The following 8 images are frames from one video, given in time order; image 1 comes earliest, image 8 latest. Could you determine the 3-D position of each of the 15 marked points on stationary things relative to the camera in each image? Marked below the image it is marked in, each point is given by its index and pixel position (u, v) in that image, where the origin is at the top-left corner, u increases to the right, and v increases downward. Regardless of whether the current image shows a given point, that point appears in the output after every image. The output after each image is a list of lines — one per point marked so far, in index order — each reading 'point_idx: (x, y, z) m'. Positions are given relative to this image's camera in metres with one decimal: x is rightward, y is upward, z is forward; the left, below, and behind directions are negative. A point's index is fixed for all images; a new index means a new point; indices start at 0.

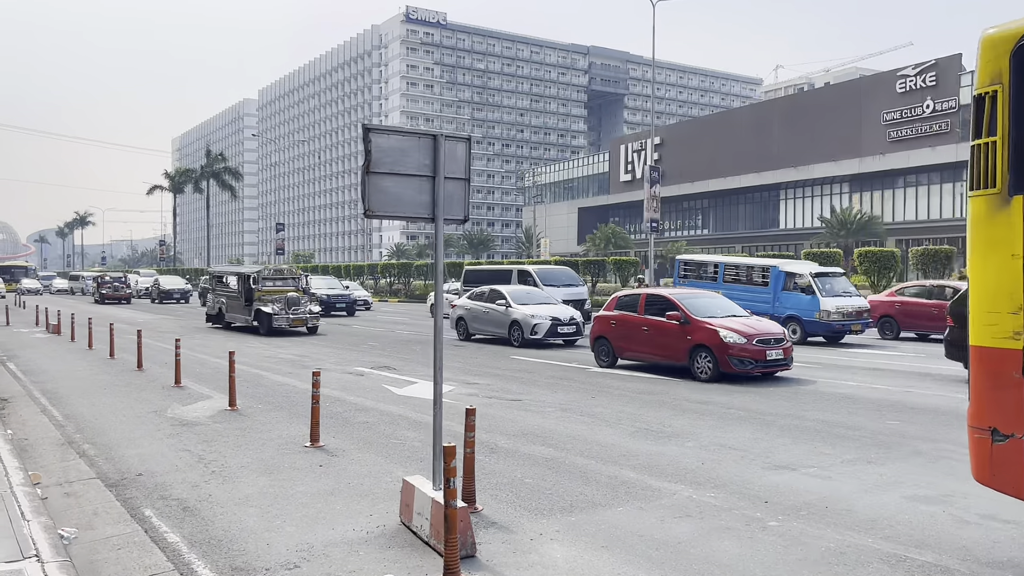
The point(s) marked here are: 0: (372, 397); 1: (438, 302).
0: (-1.9, -1.5, +11.7) m
1: (-0.5, -0.1, +5.4) m
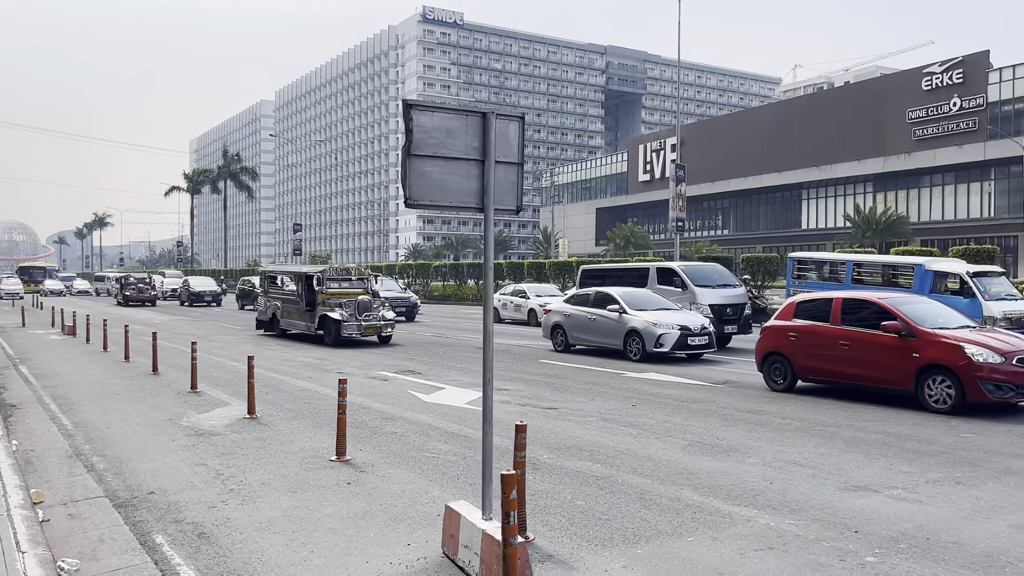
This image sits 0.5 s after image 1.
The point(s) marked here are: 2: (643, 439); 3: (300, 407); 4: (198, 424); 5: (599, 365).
0: (-1.5, -1.5, +11.1) m
1: (-0.1, -0.1, +4.7) m
2: (+1.3, -1.5, +8.5) m
3: (-2.7, -1.5, +10.8) m
4: (-3.6, -1.6, +9.7) m
5: (+1.6, -1.4, +15.2) m
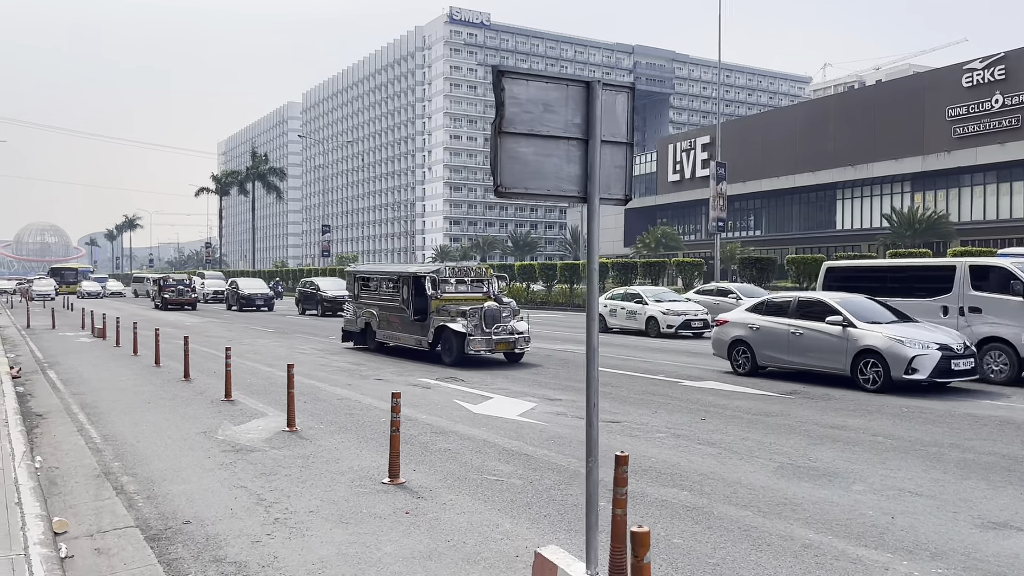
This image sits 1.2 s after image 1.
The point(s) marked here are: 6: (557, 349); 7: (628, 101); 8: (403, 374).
0: (-0.8, -1.6, +10.3) m
1: (+0.4, -0.1, +3.9) m
2: (+1.9, -1.5, +7.6) m
3: (-2.0, -1.6, +10.1) m
4: (-2.9, -1.6, +9.0) m
5: (+2.4, -1.4, +14.3) m
6: (+1.0, -1.4, +18.8) m
7: (+0.6, +0.9, +4.0) m
8: (-1.9, -1.5, +14.9) m
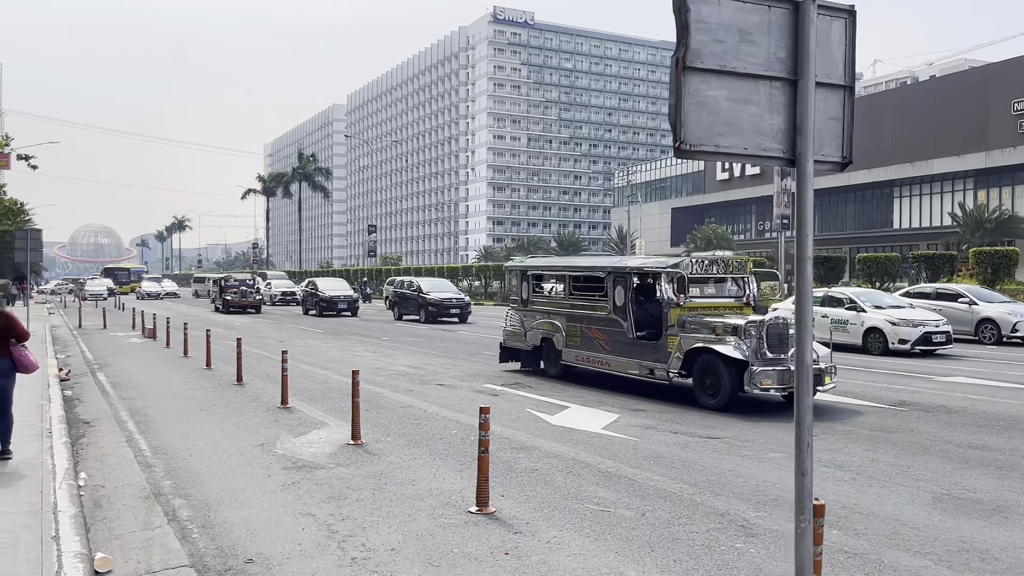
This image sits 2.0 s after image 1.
0: (+0.2, -1.5, +9.3) m
1: (+1.0, -0.1, +2.8) m
2: (+2.7, -1.5, +6.5) m
3: (-1.1, -1.6, +9.1) m
4: (-2.1, -1.6, +8.1) m
5: (+3.5, -1.4, +13.2) m
6: (+2.3, -1.4, +17.8) m
7: (+1.2, +0.9, +3.0) m
8: (-0.8, -1.5, +13.9) m
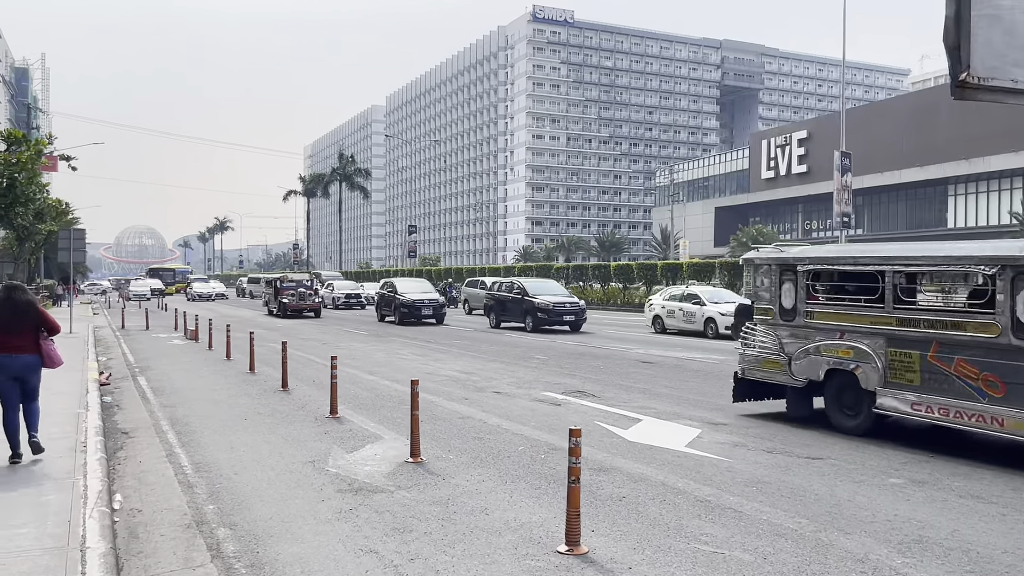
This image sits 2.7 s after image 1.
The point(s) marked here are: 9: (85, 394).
0: (+0.9, -1.6, +8.4) m
1: (+1.4, -0.1, +1.9) m
2: (+3.3, -1.6, +5.5) m
3: (-0.4, -1.6, +8.3) m
4: (-1.4, -1.6, +7.4) m
5: (+4.4, -1.5, +12.2) m
6: (+3.4, -1.4, +16.8) m
7: (+1.6, +0.9, +2.1) m
8: (+0.2, -1.5, +13.1) m
9: (-5.9, -1.5, +11.8) m
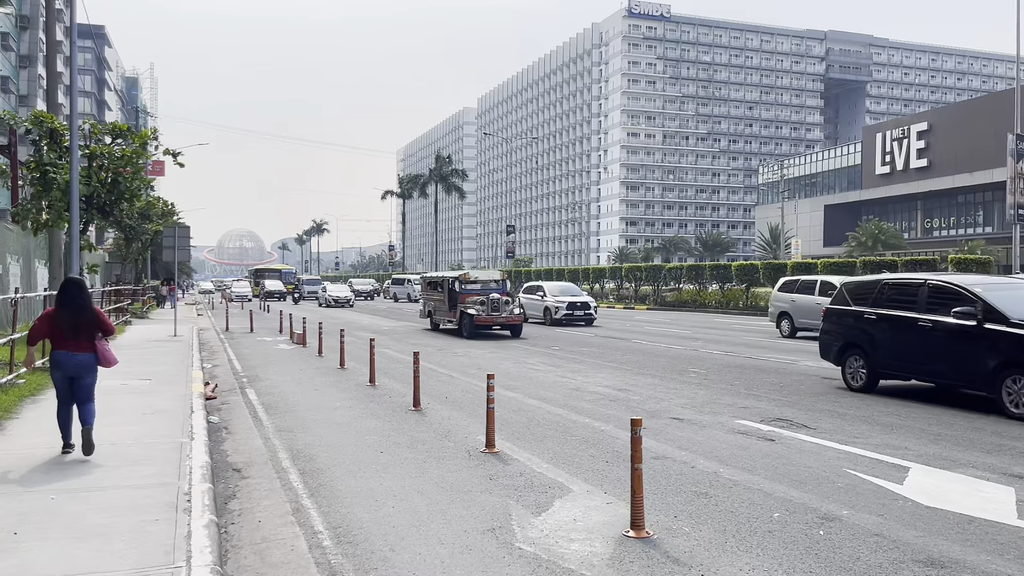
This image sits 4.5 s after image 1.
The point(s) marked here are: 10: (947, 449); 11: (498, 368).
0: (+2.6, -1.6, +5.9) m
1: (+2.5, -0.1, -0.6) m
2: (+4.8, -1.6, +2.8) m
3: (+1.4, -1.6, +5.9) m
4: (+0.3, -1.6, +5.1) m
5: (+6.5, -1.5, +9.3) m
6: (+6.0, -1.4, +14.0) m
7: (+2.7, +0.9, -0.5) m
8: (+2.4, -1.5, +10.6) m
9: (-3.8, -1.5, +10.0) m
10: (+4.2, -1.5, +8.1) m
11: (-0.2, -1.5, +15.8) m
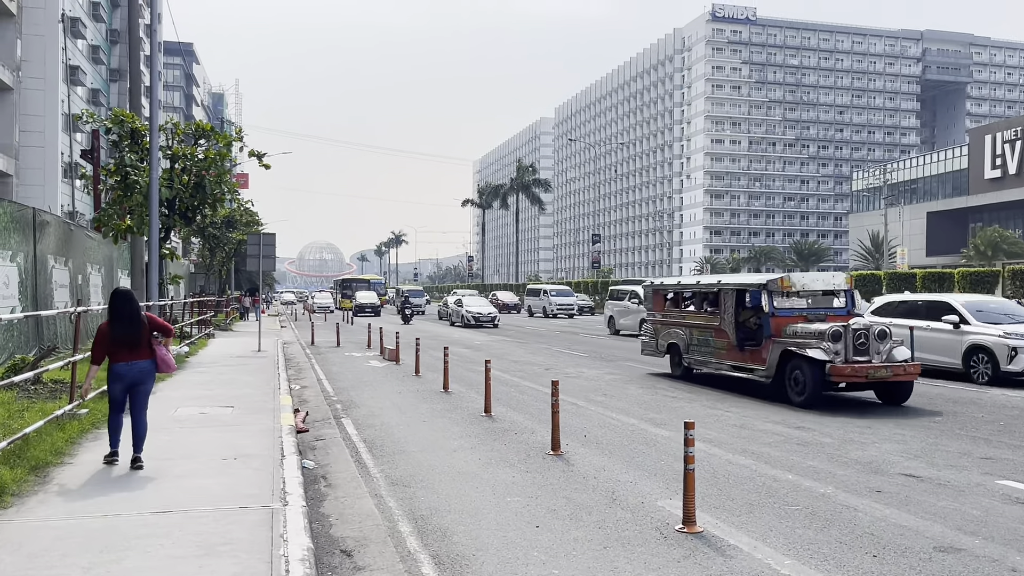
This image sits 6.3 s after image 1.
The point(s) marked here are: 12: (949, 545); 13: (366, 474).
0: (+3.9, -1.6, +3.4) m
1: (+3.2, -0.1, -3.1) m
2: (+5.7, -1.6, +0.1) m
3: (+2.6, -1.6, +3.5) m
4: (+1.4, -1.6, +2.7) m
5: (+8.1, -1.6, +6.4) m
6: (+7.9, -1.6, +11.1) m
7: (+3.4, +0.9, -3.0) m
8: (+4.1, -1.7, +8.1) m
9: (-2.2, -1.6, +8.0) m
10: (+5.6, -1.6, +5.4) m
11: (+1.9, -1.7, +13.4) m
12: (+2.8, -1.7, +5.5) m
13: (-1.4, -1.7, +7.8) m
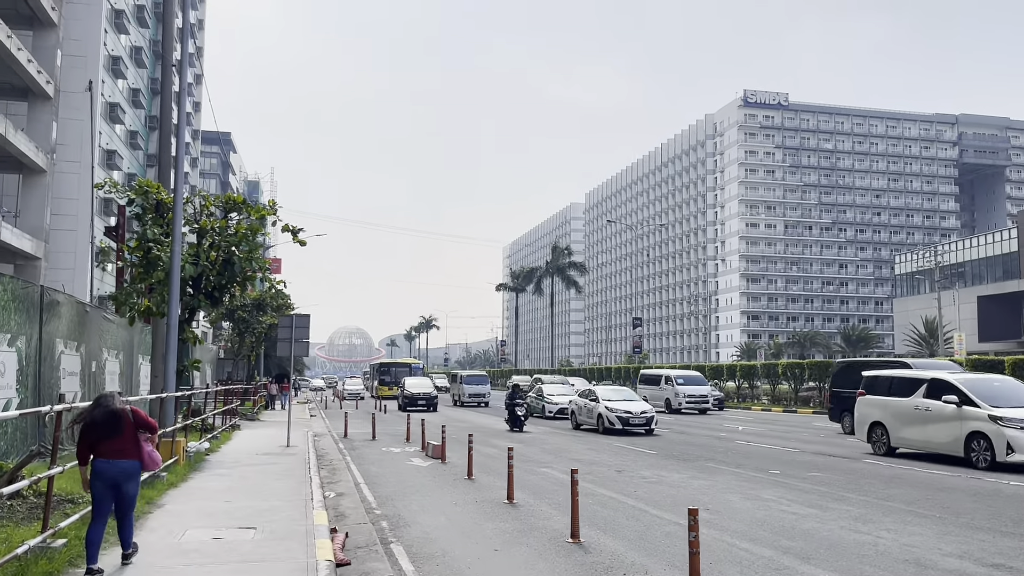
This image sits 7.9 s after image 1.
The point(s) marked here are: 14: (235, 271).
0: (+4.6, -1.8, +0.8) m
1: (+3.7, +0.4, -5.4) m
2: (+6.4, -1.4, -2.5) m
3: (+3.4, -1.8, +1.0) m
4: (+2.2, -1.7, +0.3) m
5: (+8.9, -2.1, +3.7) m
6: (+8.9, -2.5, +8.4) m
7: (+3.9, +1.4, -5.2) m
8: (+4.9, -2.3, +5.5) m
9: (-1.3, -2.2, +5.6) m
10: (+6.4, -2.0, +2.8) m
11: (+2.9, -2.9, +10.9) m
12: (+3.6, -2.0, +3.0) m
13: (-0.5, -2.3, +5.4) m
14: (-6.1, +0.4, +18.6) m
